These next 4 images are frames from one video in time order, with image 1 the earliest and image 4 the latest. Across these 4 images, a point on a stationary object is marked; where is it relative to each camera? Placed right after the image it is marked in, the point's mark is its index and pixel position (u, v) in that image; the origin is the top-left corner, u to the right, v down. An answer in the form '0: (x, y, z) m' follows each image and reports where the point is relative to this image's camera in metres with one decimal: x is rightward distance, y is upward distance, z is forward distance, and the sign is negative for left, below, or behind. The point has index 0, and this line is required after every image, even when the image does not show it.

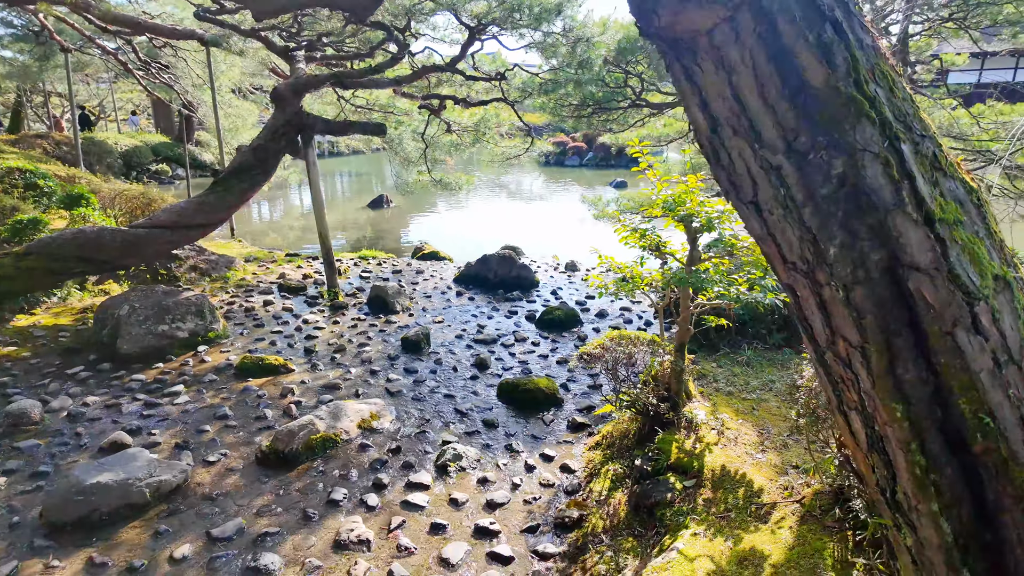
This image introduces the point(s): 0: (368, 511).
0: (-1.0, -1.6, +4.2) m
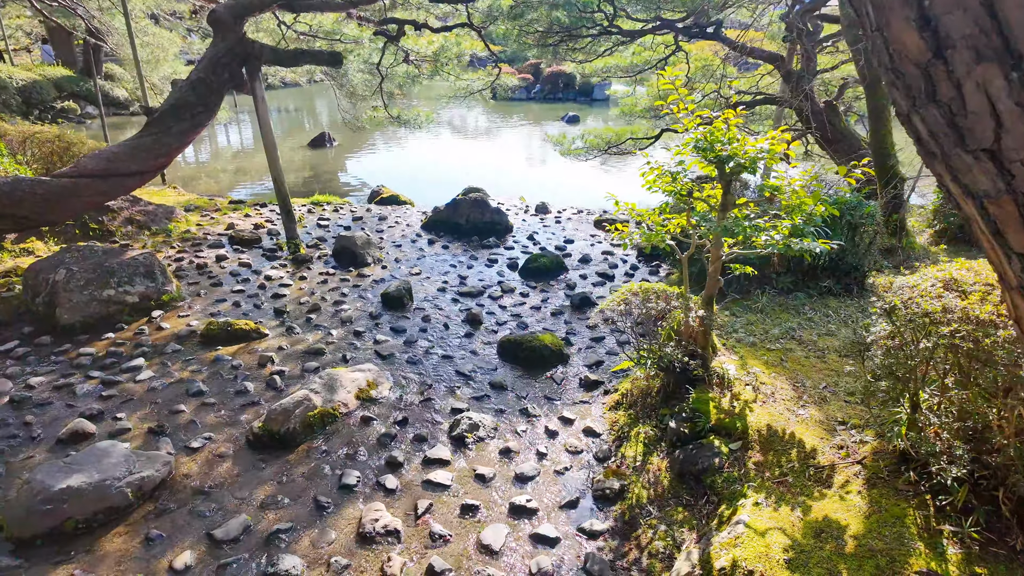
0: (-0.8, -1.3, +3.8) m
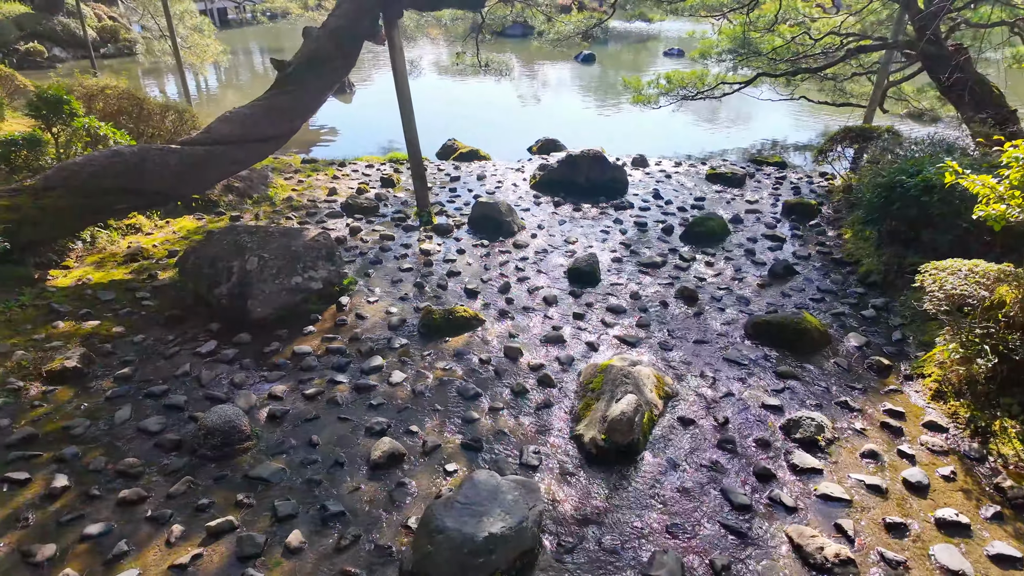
0: (+1.6, -1.3, +3.5) m
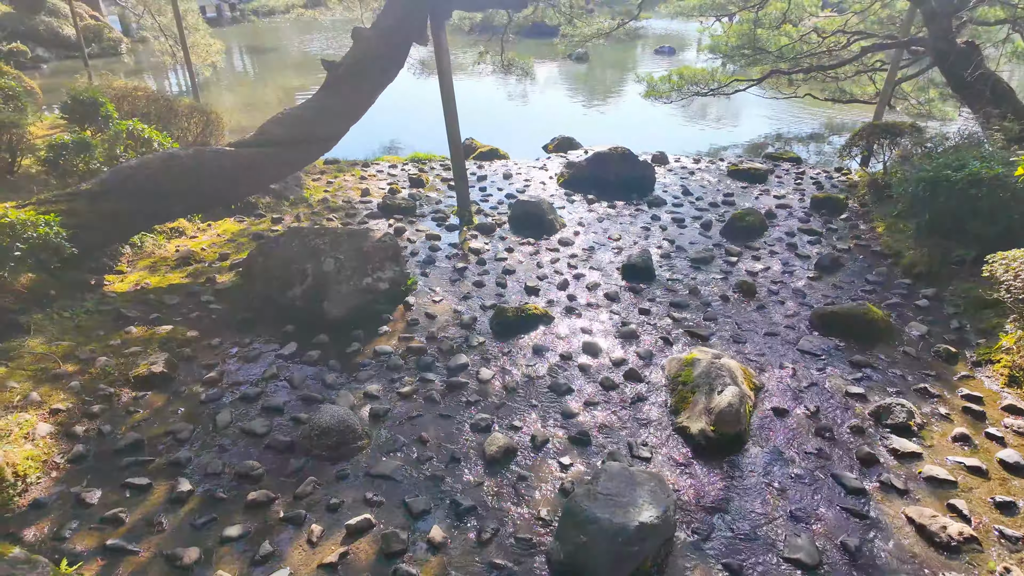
0: (+2.4, -1.3, +3.6) m
